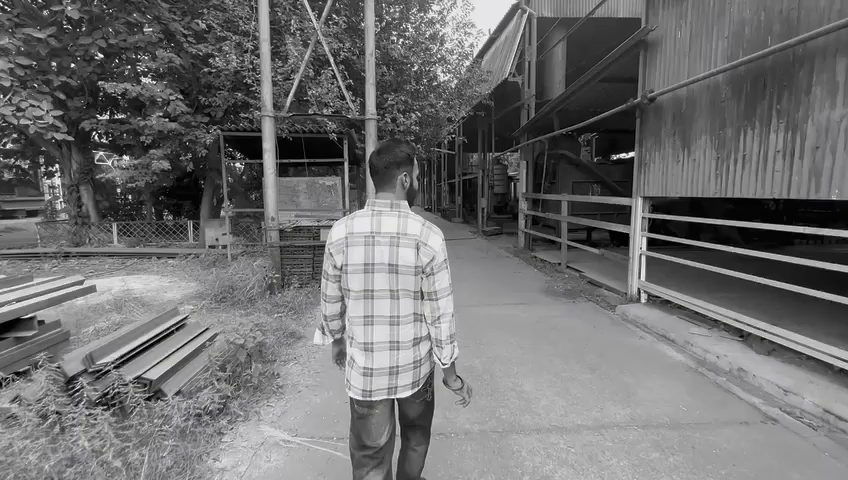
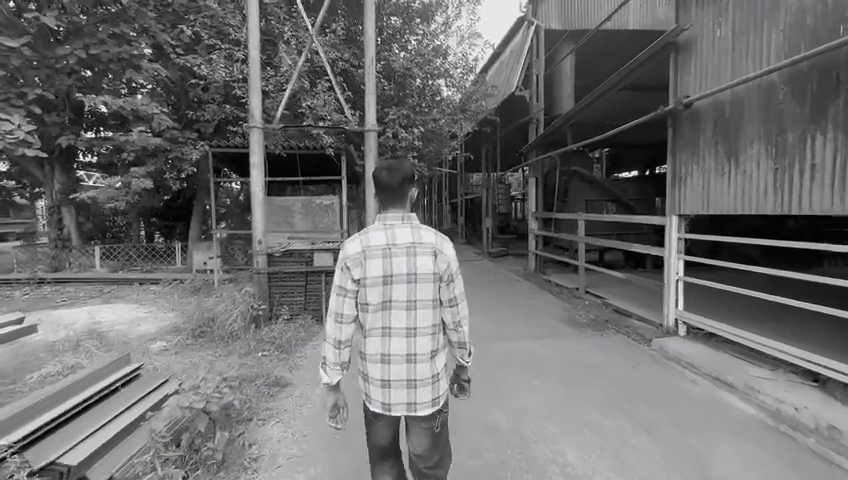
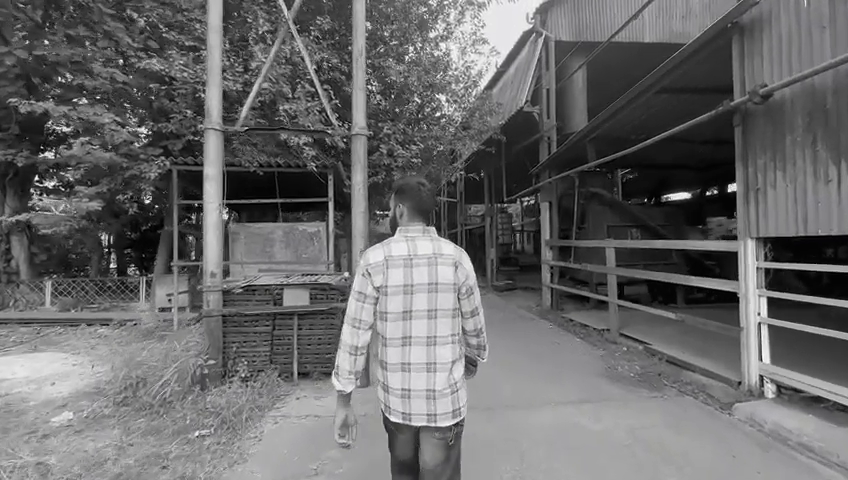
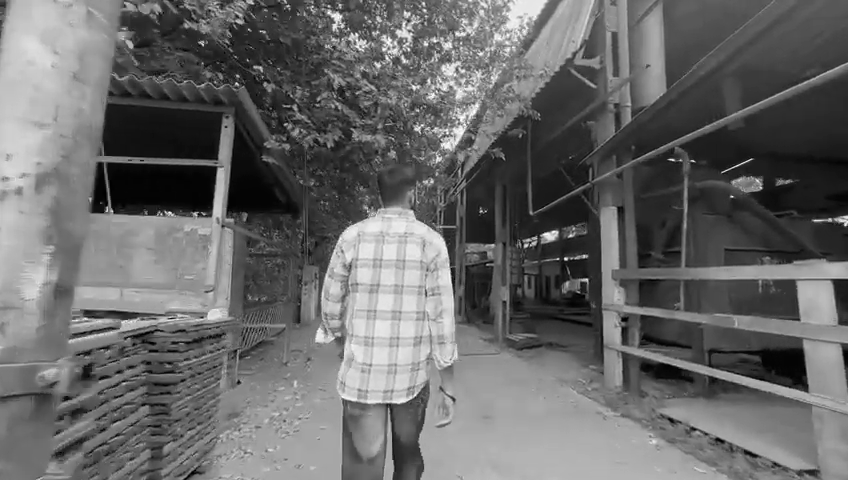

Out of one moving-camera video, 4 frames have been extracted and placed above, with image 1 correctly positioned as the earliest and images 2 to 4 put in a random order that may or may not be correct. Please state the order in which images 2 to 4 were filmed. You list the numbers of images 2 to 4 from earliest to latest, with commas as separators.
2, 3, 4
